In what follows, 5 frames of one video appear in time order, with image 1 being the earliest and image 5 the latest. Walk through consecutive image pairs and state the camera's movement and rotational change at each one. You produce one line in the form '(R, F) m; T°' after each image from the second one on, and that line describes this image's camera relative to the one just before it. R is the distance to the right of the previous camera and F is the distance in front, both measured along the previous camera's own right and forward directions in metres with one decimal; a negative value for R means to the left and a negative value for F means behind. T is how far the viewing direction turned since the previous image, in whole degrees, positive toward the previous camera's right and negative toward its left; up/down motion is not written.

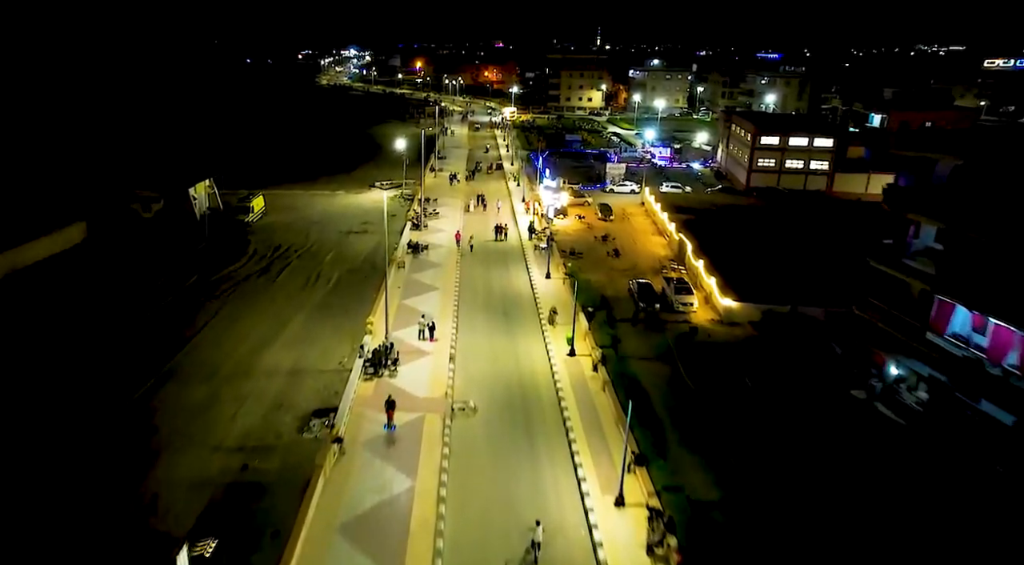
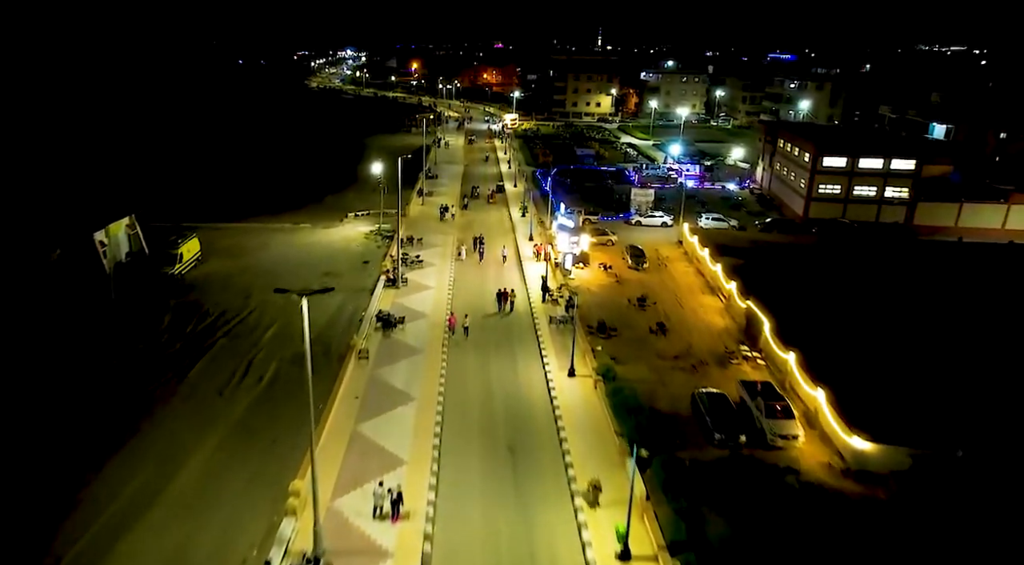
(-0.3, +8.6) m; 0°
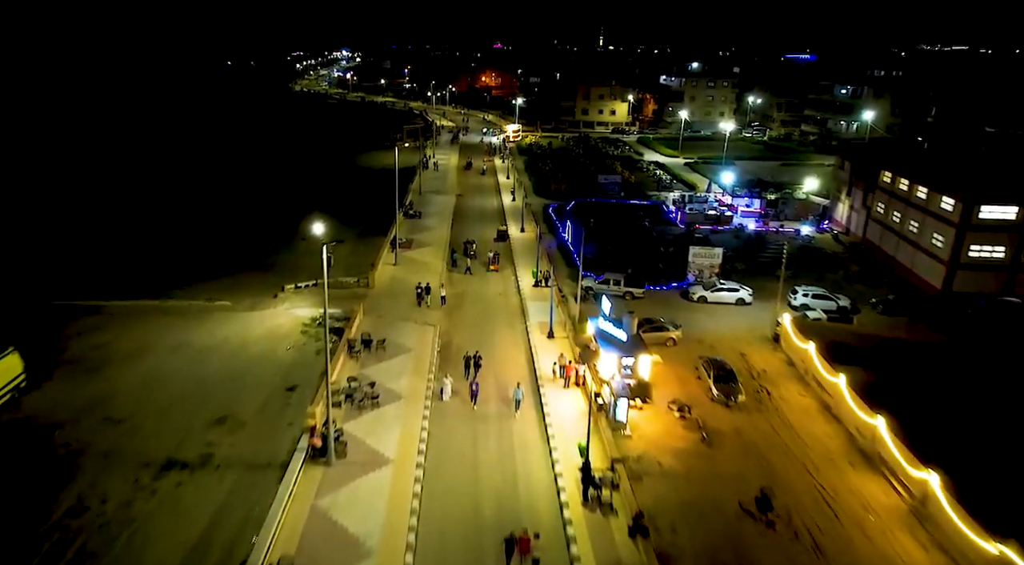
(-0.4, +11.6) m; 0°
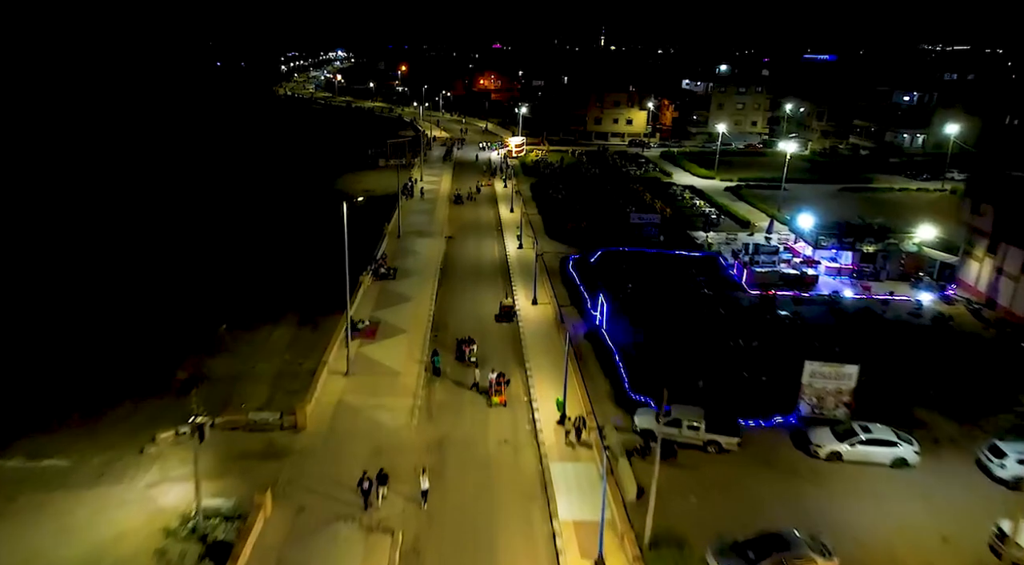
(-0.4, +10.3) m; 0°
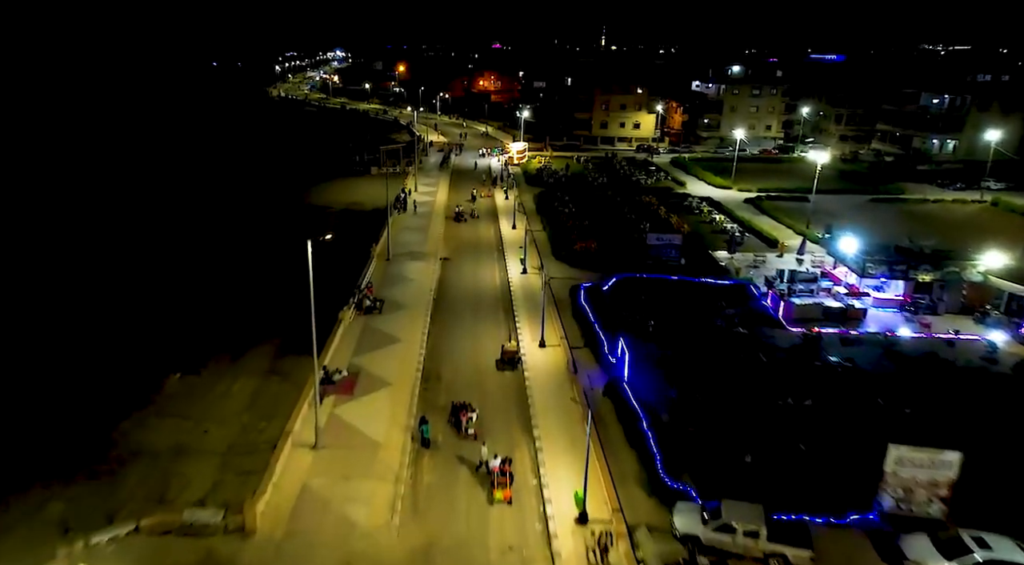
(-0.1, +3.8) m; 0°
